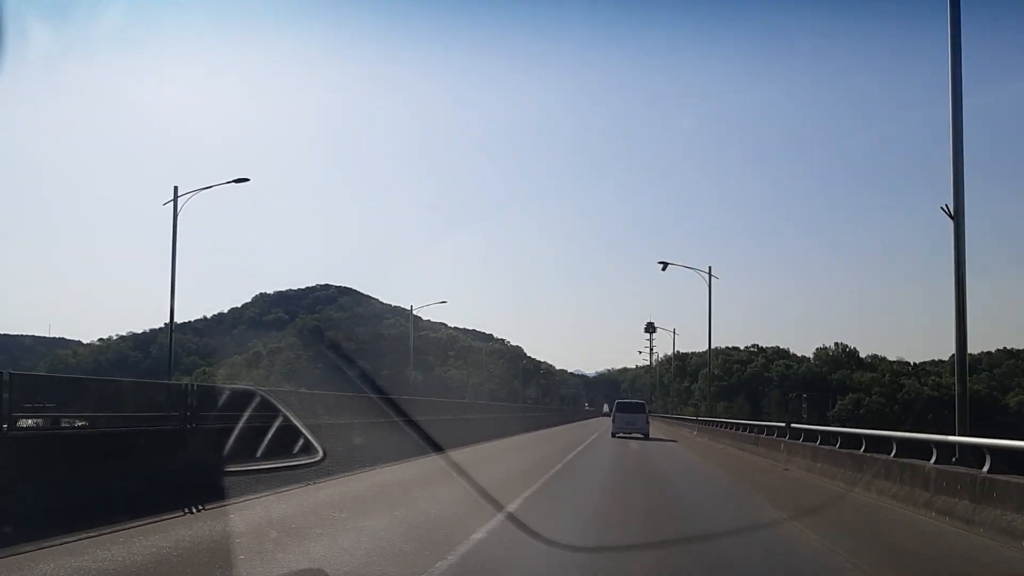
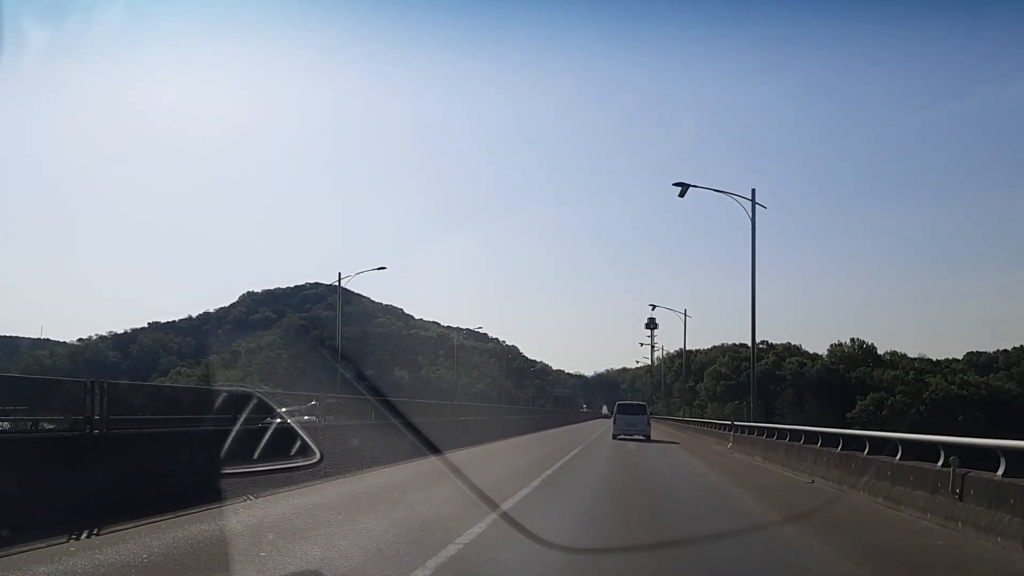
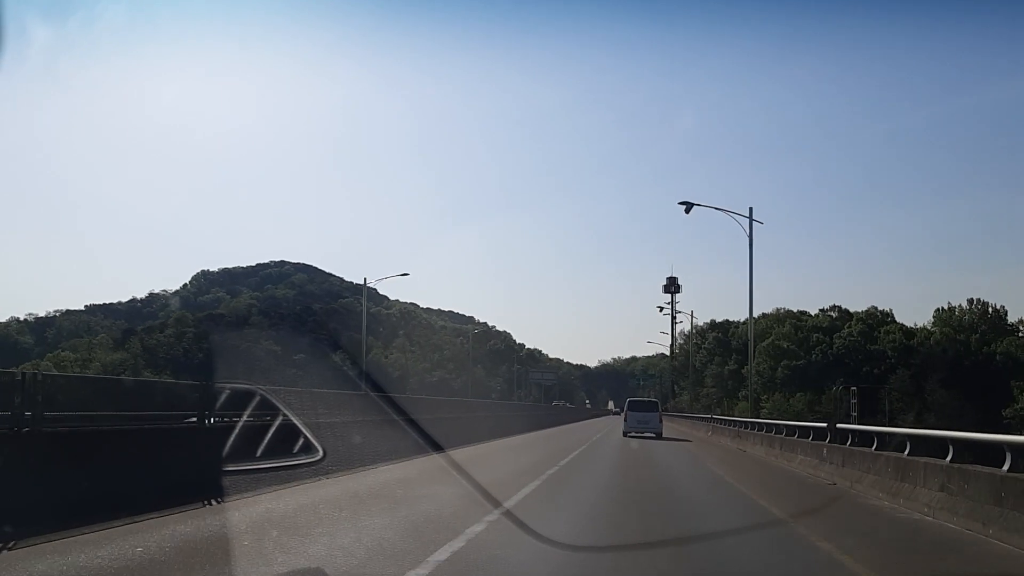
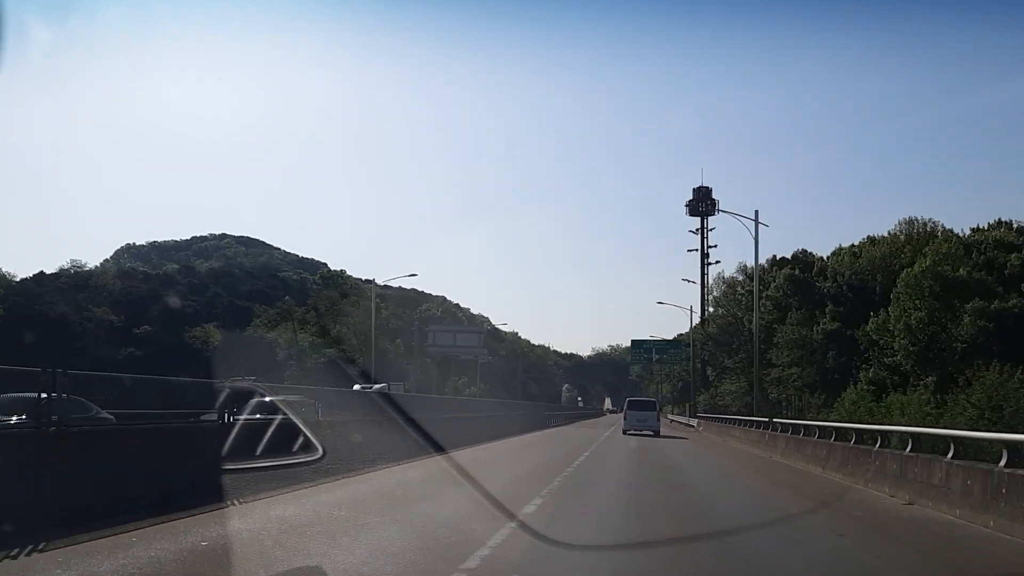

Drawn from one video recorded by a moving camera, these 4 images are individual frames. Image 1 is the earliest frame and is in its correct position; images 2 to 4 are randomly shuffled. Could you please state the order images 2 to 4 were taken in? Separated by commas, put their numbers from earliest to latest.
2, 3, 4
